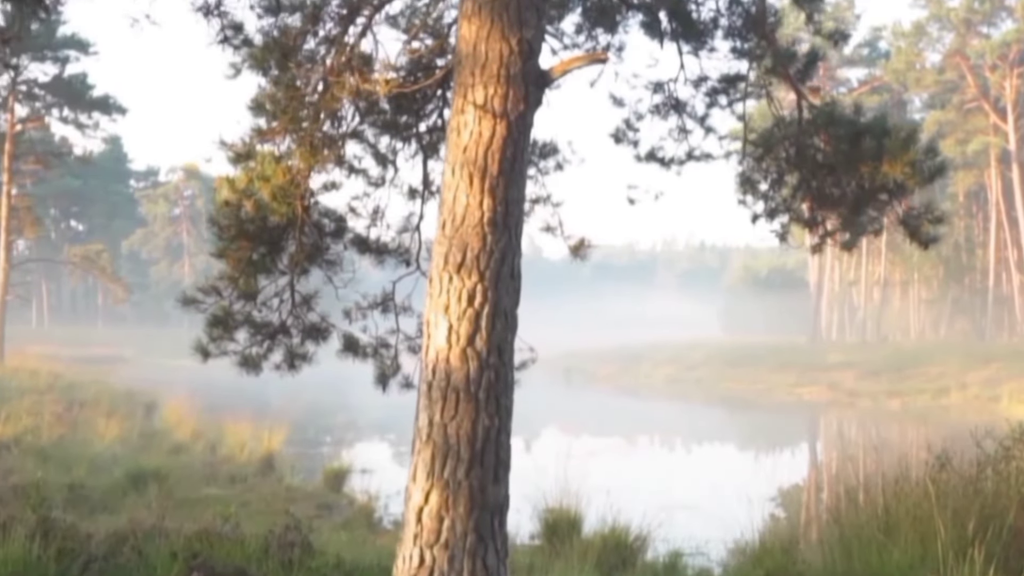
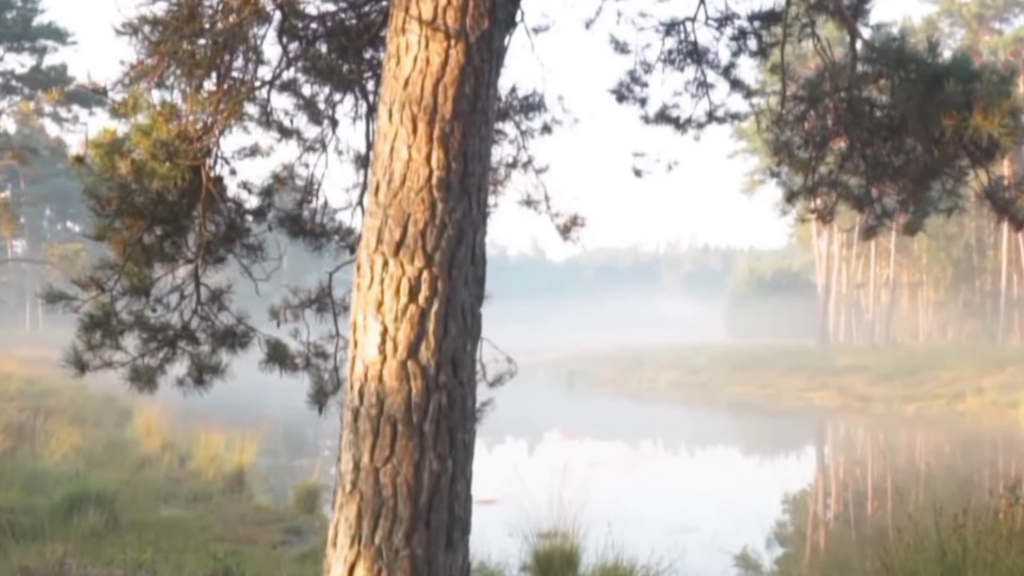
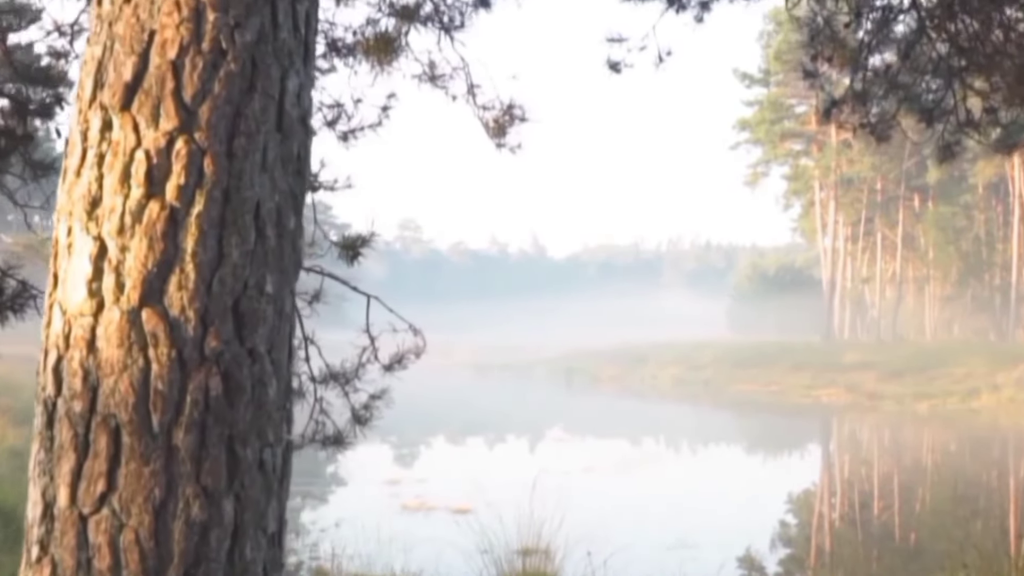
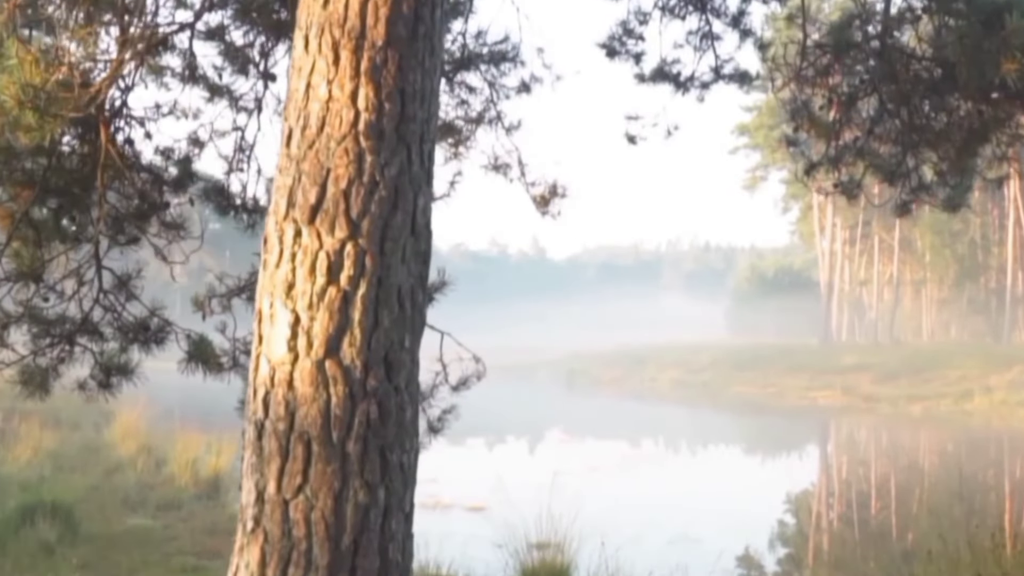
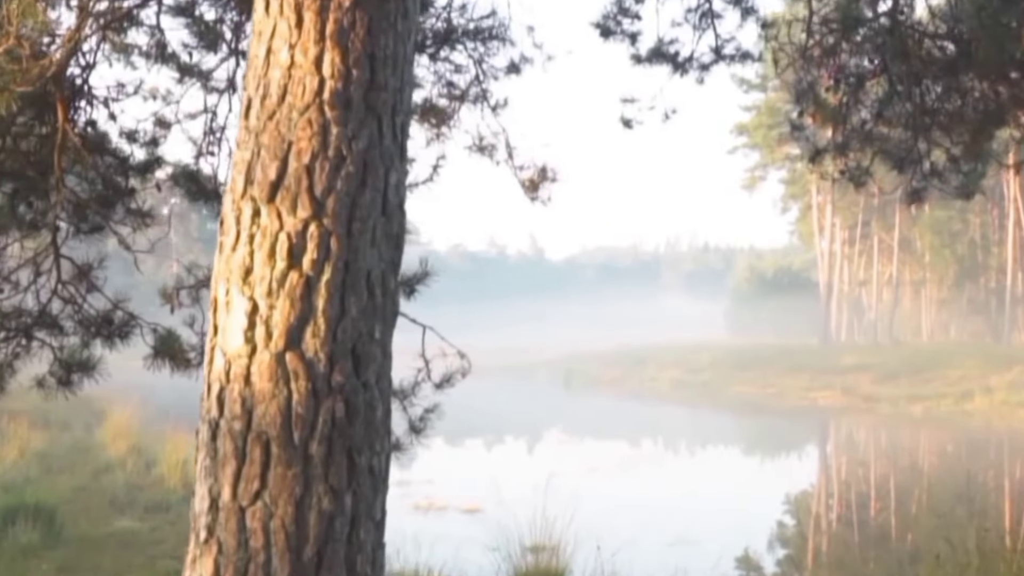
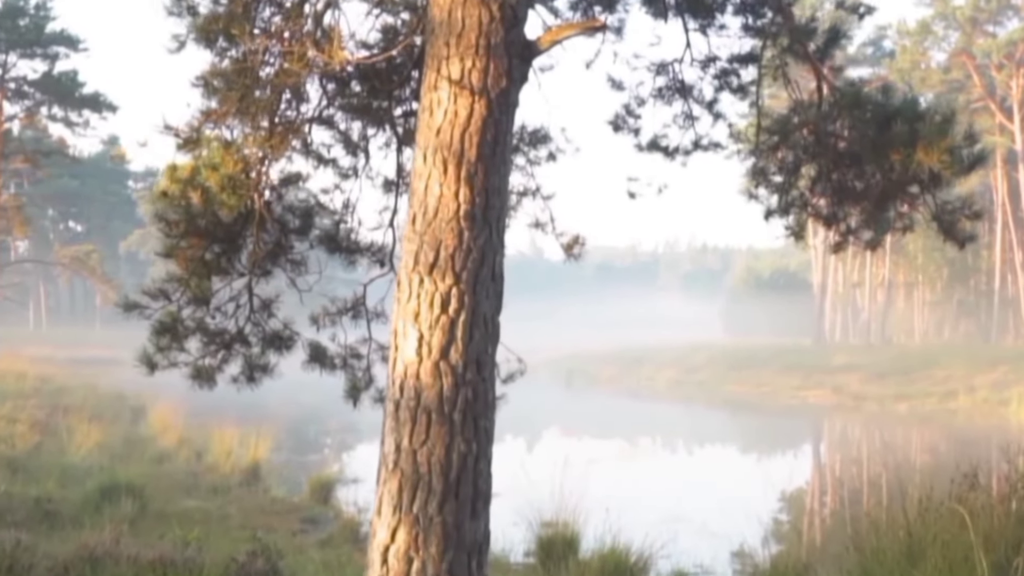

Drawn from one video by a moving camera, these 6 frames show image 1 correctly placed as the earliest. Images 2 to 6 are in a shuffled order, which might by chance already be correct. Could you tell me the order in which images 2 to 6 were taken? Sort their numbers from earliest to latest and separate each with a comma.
6, 2, 4, 5, 3
